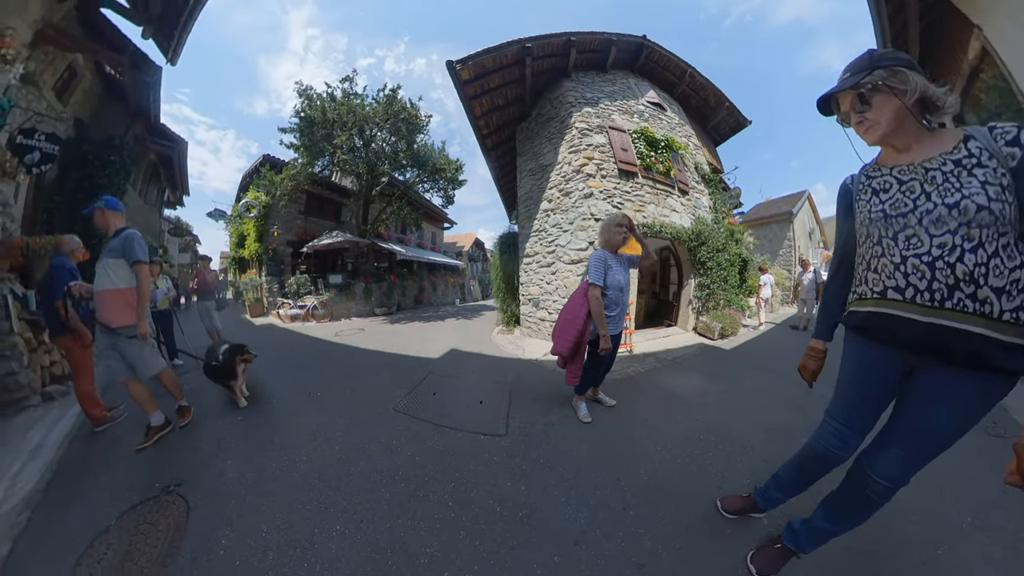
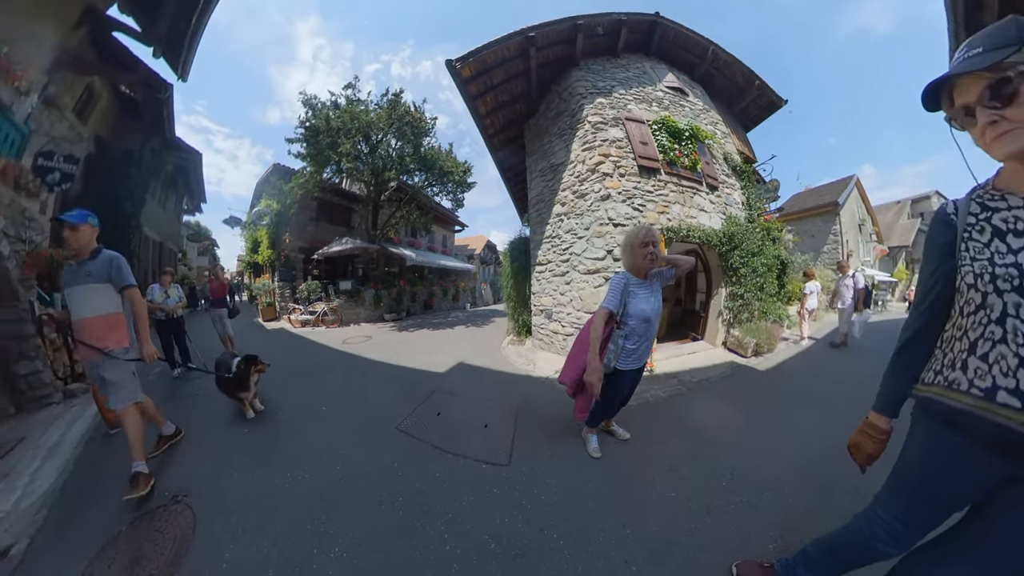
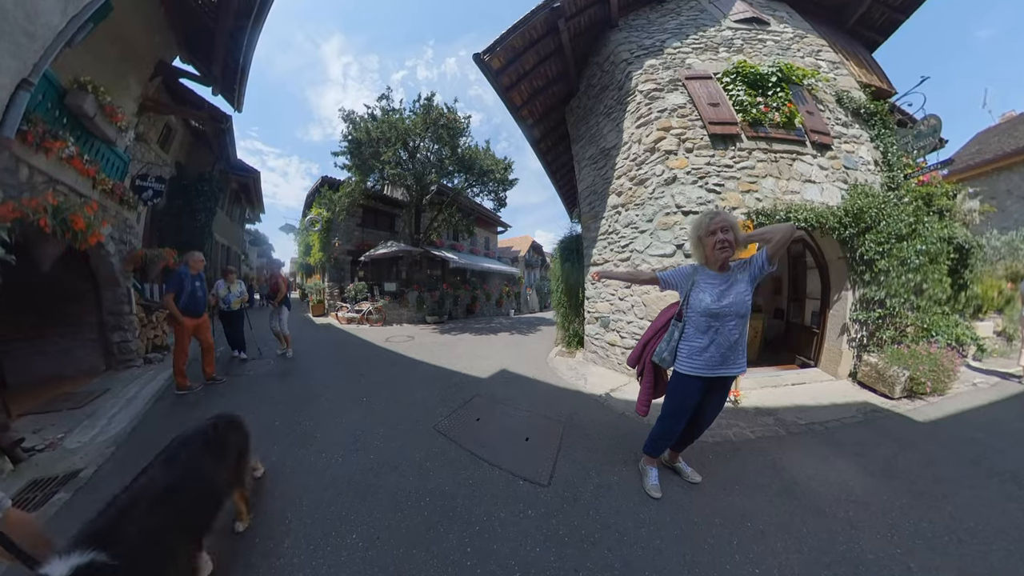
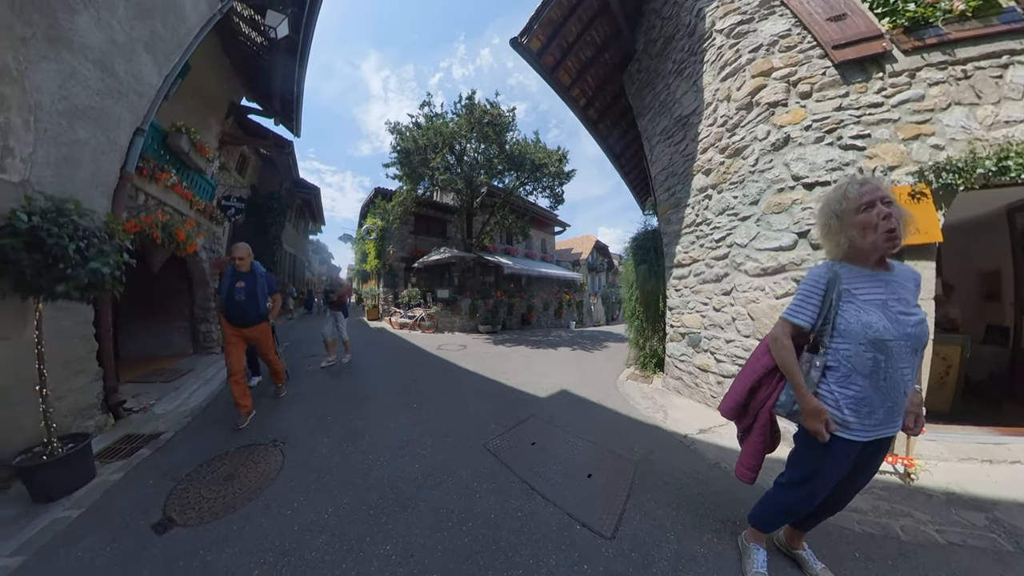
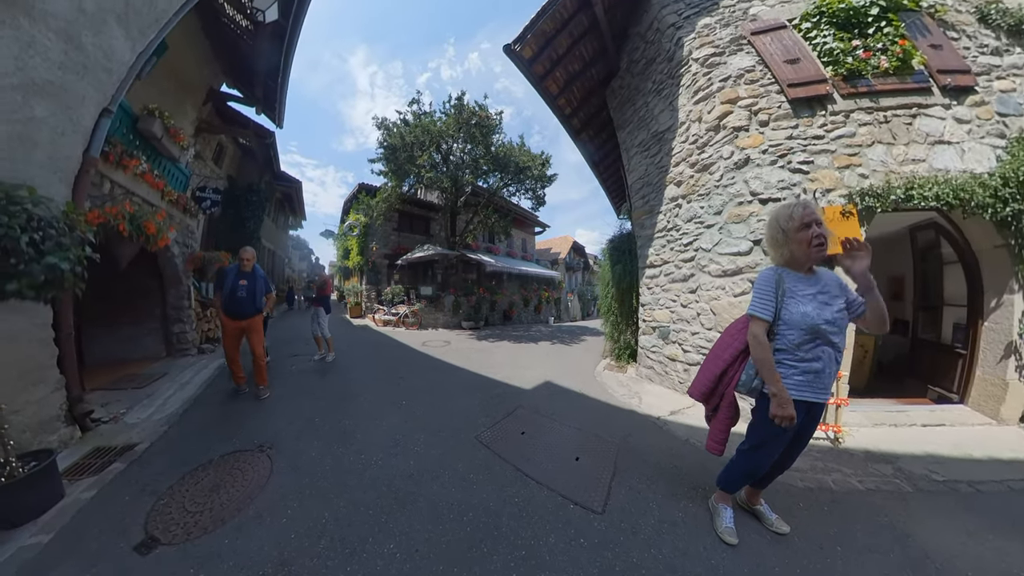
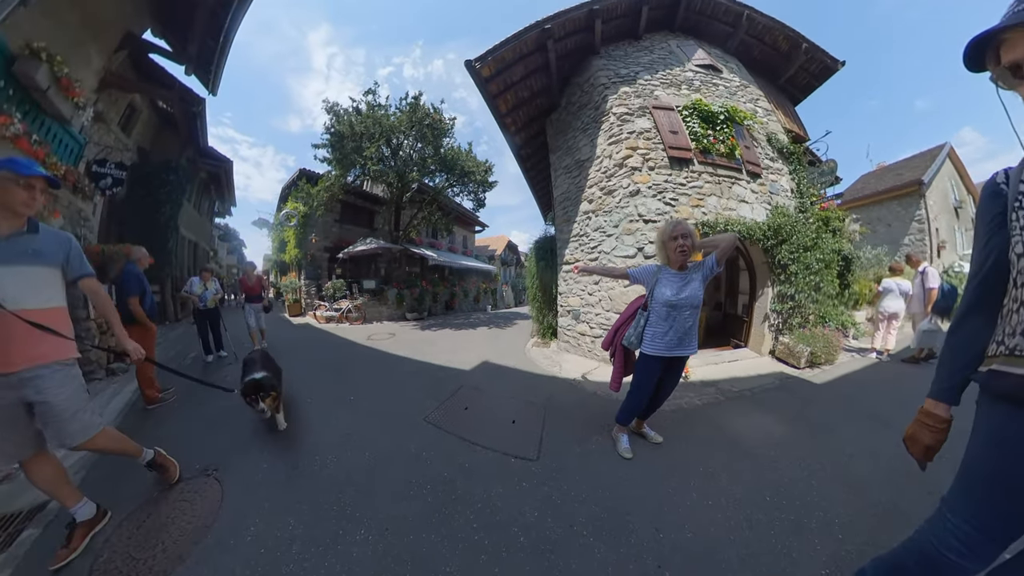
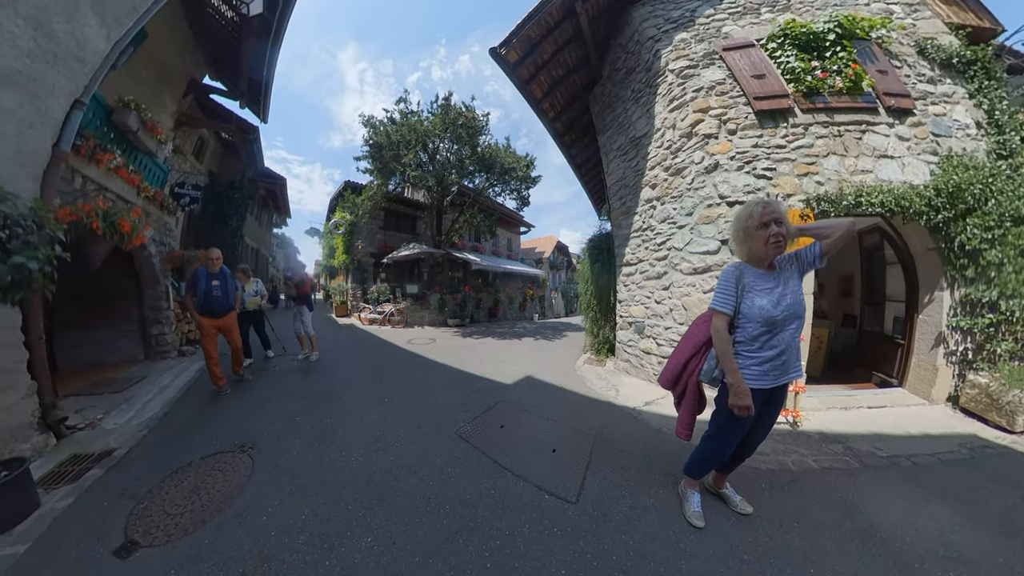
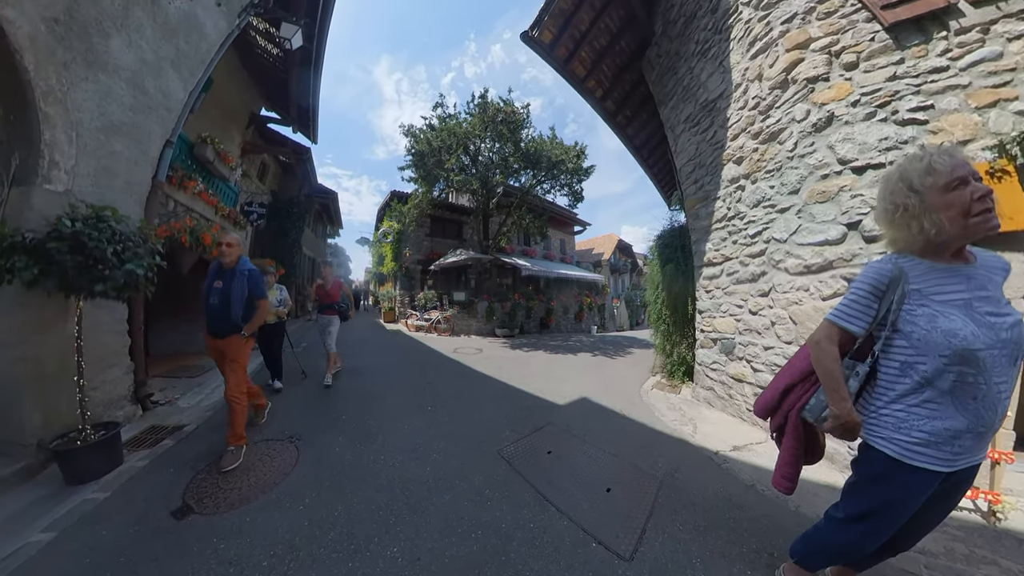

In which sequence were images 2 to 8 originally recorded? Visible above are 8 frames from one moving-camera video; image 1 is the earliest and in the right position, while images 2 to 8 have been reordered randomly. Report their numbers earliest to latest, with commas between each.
2, 6, 3, 7, 5, 4, 8
